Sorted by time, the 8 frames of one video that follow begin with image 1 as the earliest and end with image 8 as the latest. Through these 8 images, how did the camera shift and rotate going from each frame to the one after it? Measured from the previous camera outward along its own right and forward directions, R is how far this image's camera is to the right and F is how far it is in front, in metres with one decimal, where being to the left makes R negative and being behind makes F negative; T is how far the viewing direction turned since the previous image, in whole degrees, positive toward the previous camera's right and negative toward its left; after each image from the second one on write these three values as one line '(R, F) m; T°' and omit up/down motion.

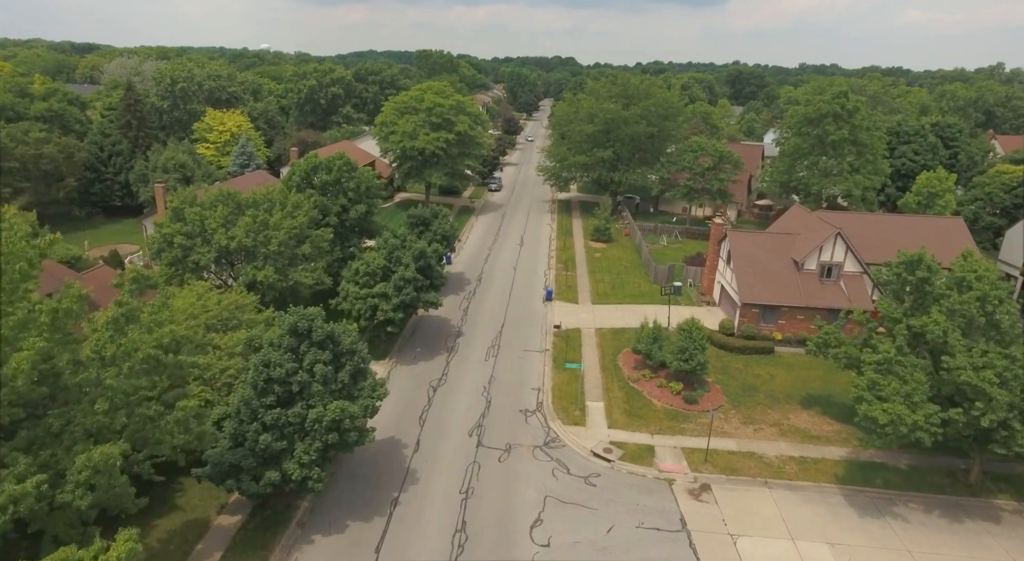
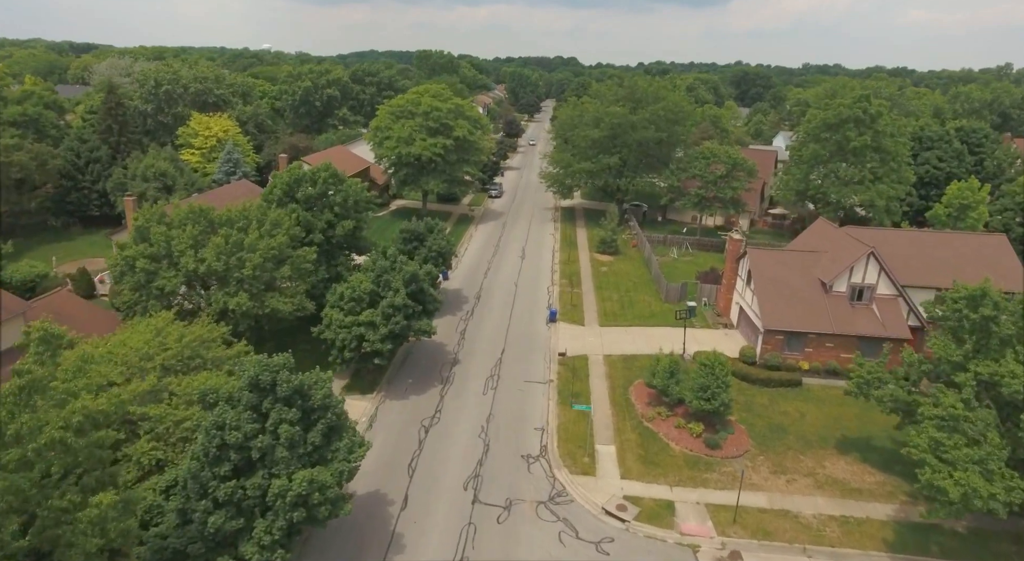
(0.0, +2.6) m; 0°
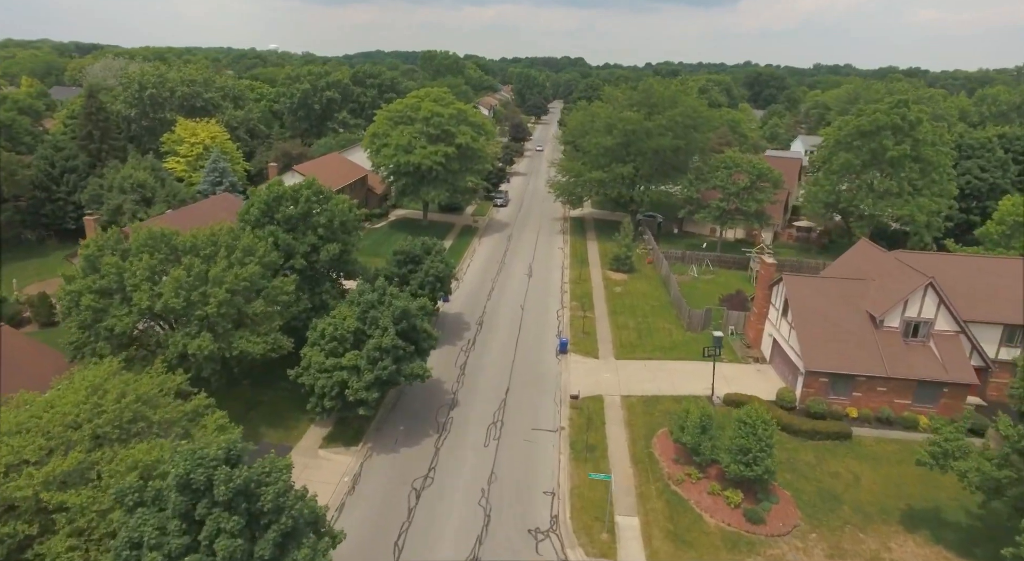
(0.0, +3.2) m; -1°
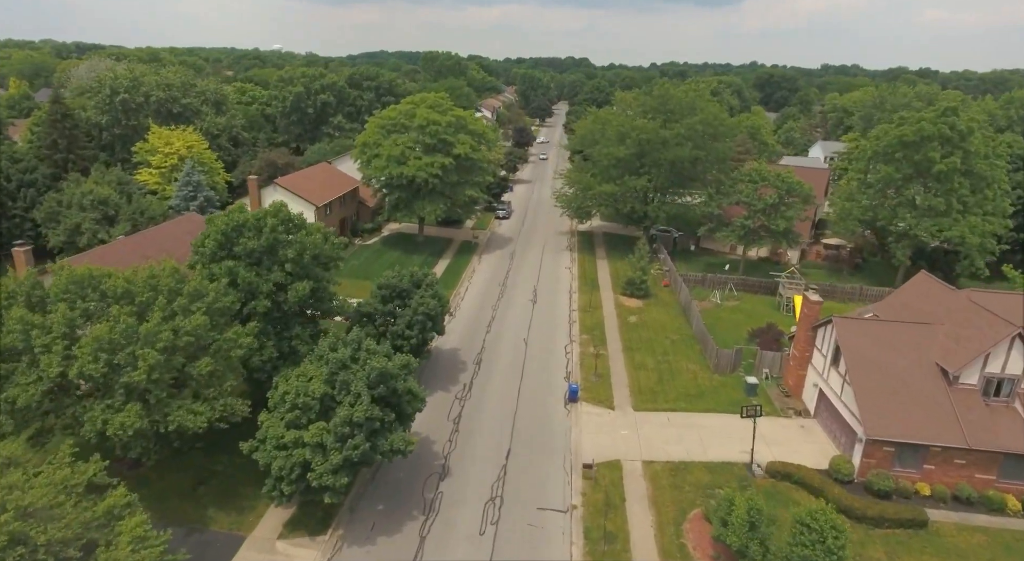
(+0.1, +3.9) m; 0°
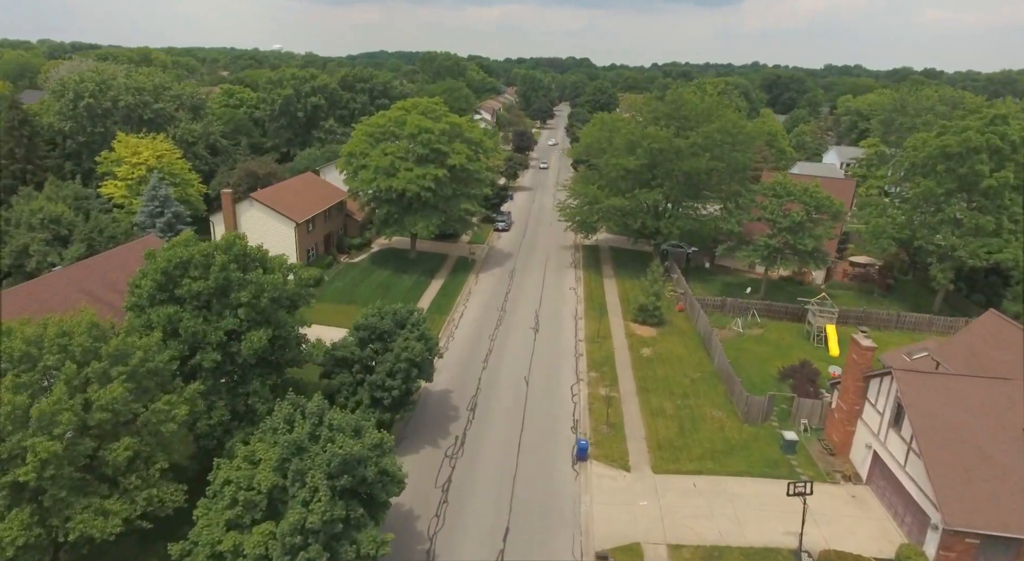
(0.0, +3.6) m; 0°
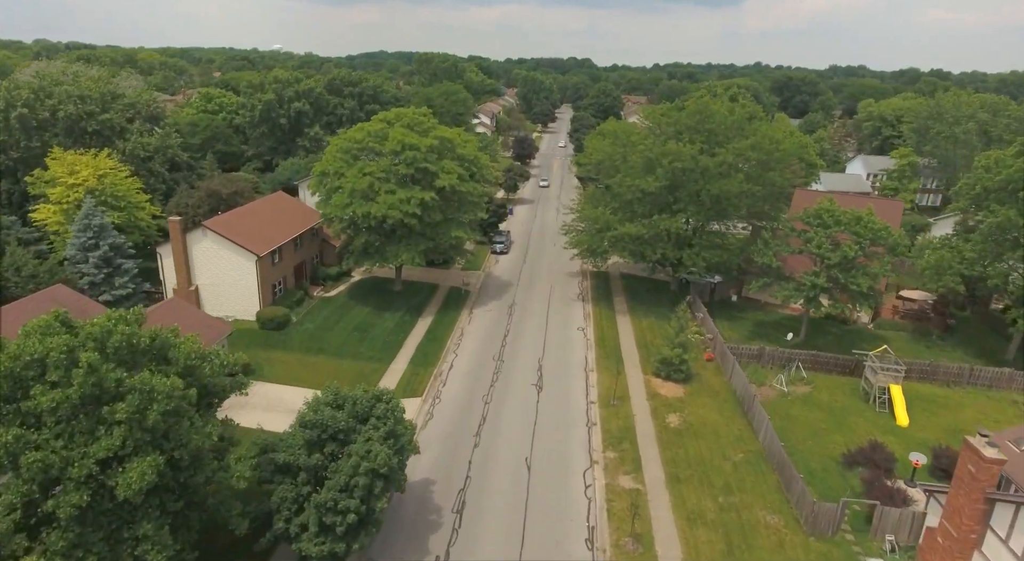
(+0.1, +5.4) m; 0°
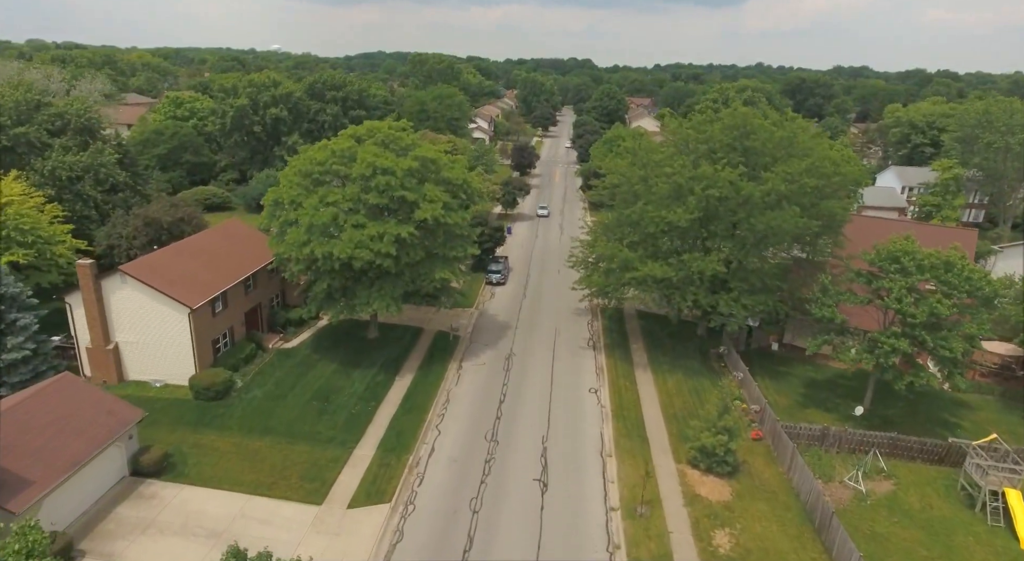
(+0.1, +6.2) m; 0°
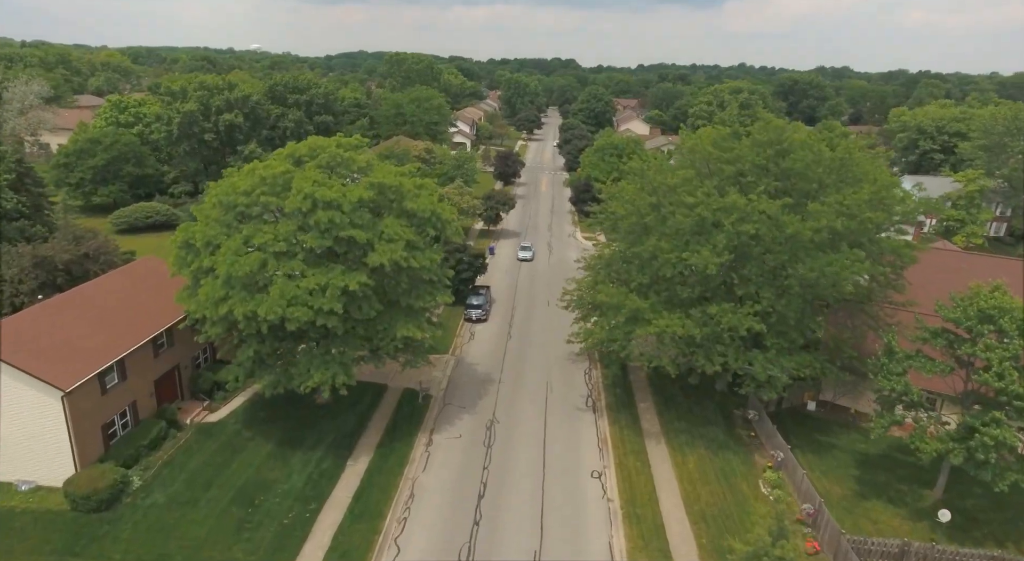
(+0.1, +5.8) m; +1°
